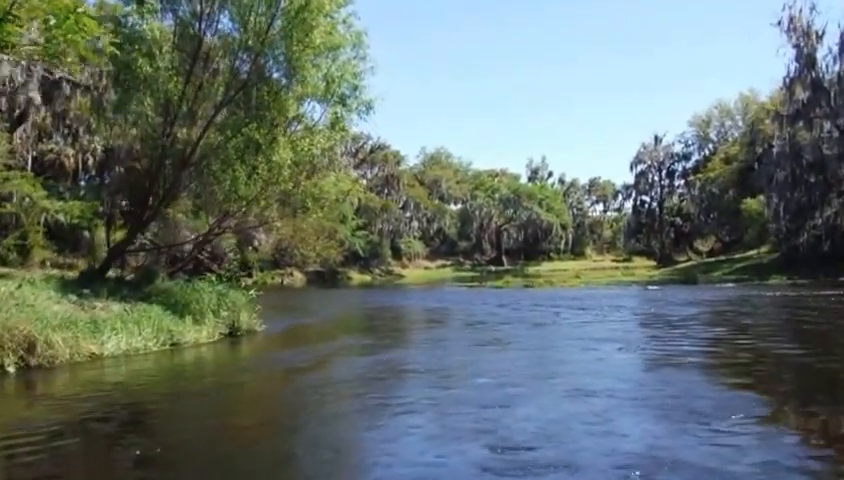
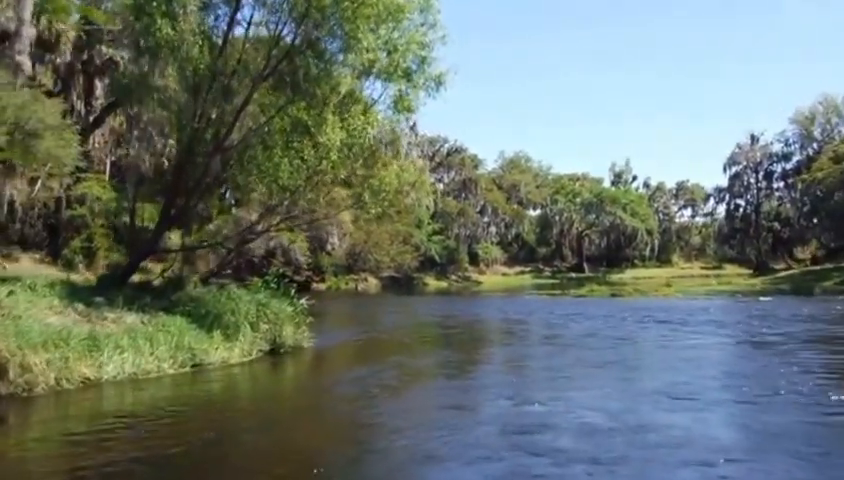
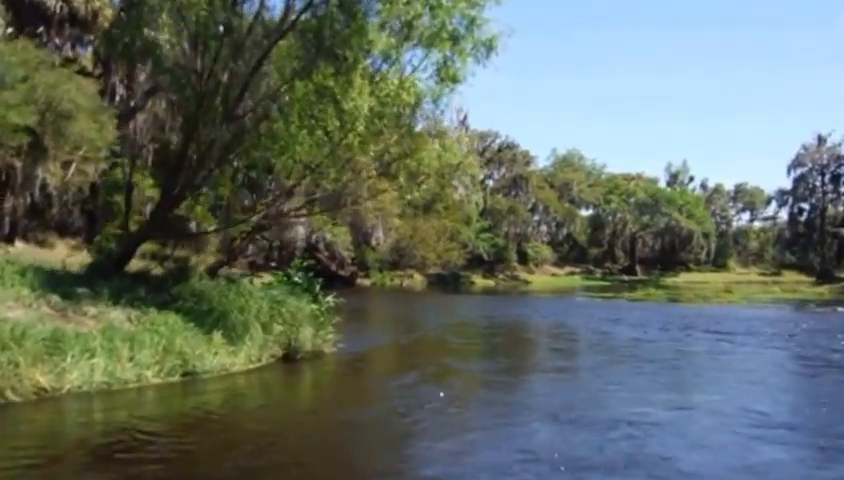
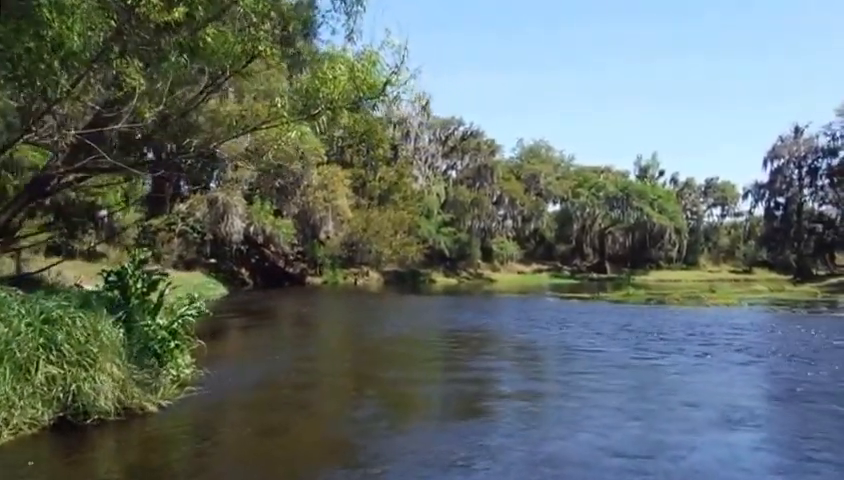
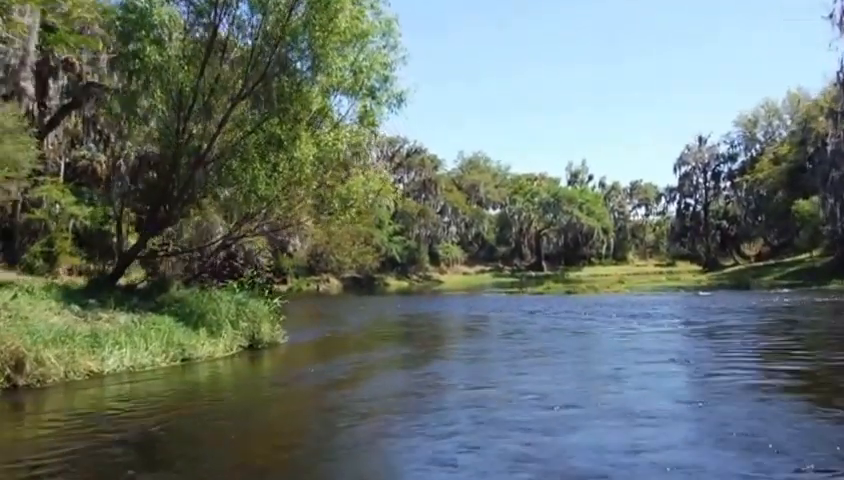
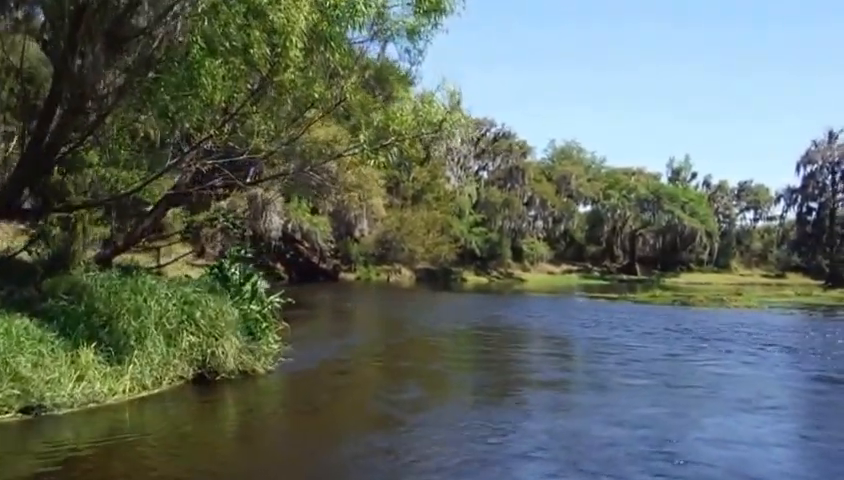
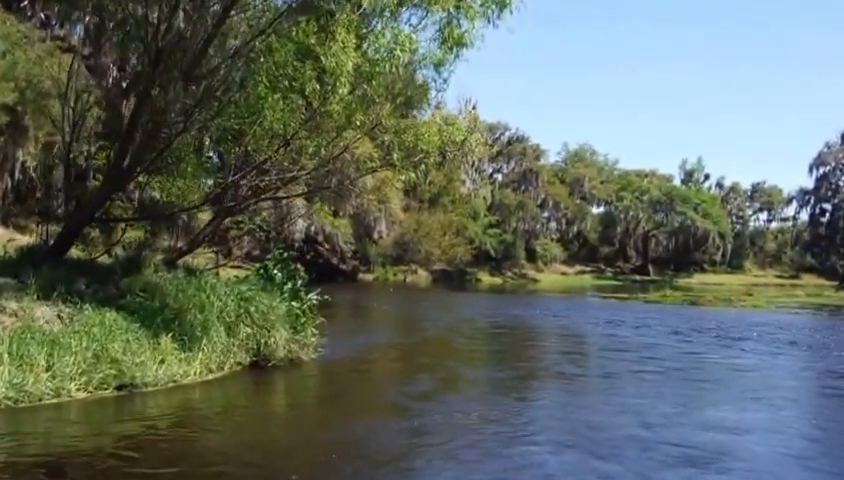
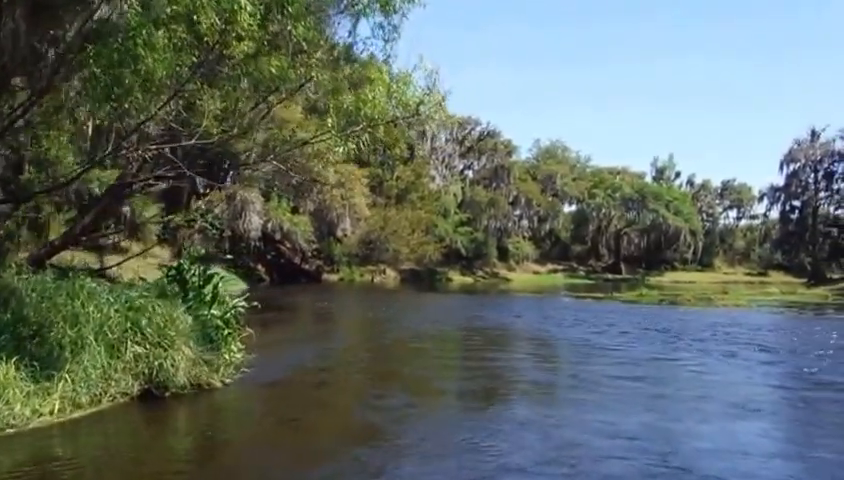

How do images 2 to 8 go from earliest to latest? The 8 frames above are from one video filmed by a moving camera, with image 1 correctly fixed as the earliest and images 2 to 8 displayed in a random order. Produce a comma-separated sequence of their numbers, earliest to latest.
5, 2, 3, 7, 6, 8, 4
